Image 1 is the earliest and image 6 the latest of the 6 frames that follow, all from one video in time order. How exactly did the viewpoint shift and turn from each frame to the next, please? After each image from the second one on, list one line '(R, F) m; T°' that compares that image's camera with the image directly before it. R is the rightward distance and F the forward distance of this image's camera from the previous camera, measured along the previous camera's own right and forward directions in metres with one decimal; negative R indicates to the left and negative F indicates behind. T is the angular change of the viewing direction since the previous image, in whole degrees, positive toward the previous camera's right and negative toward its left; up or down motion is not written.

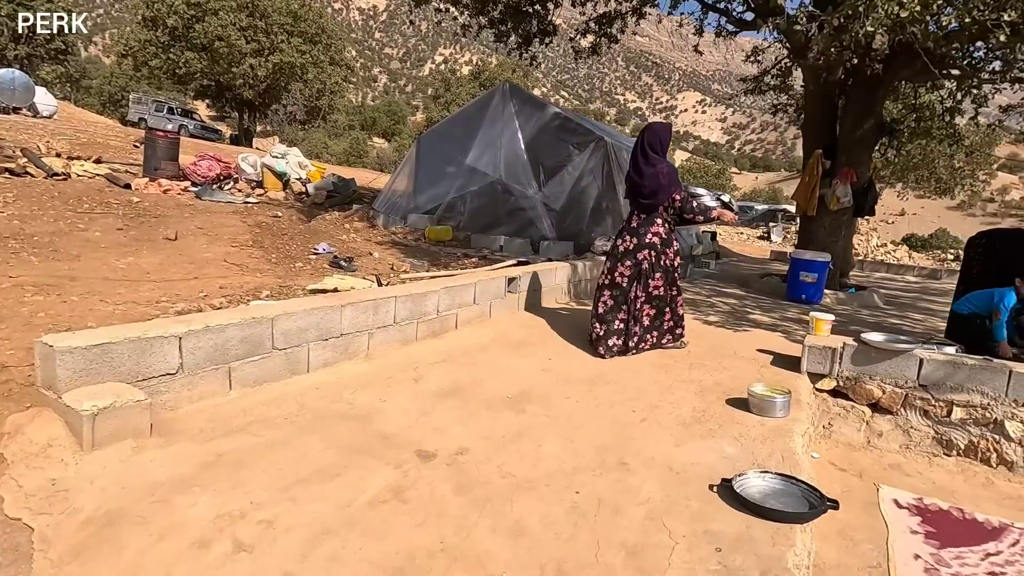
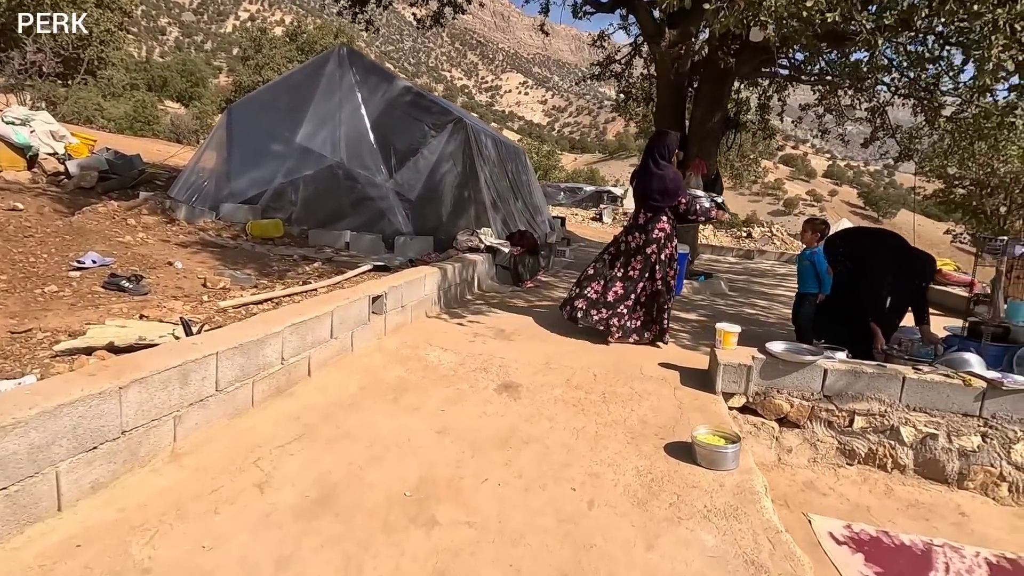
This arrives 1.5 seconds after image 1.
(-0.3, +1.1) m; +17°
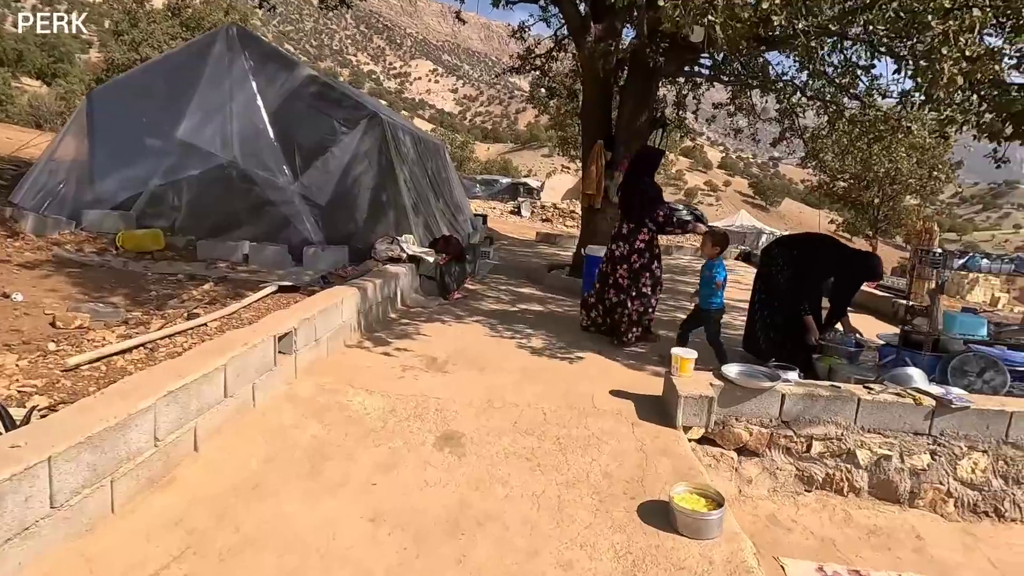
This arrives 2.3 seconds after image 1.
(-0.1, +0.6) m; +9°
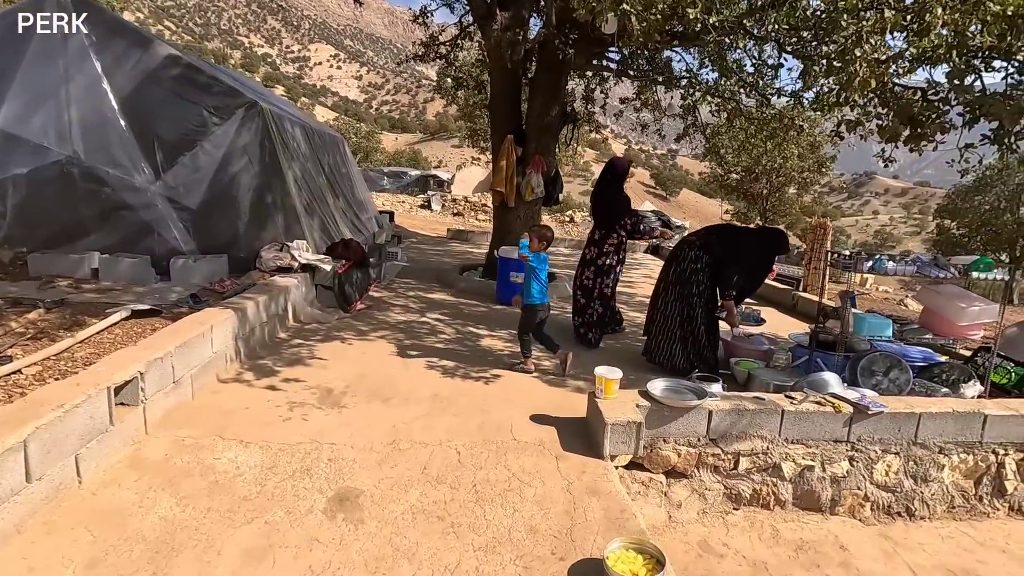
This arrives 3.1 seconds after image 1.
(+0.1, +0.5) m; +9°
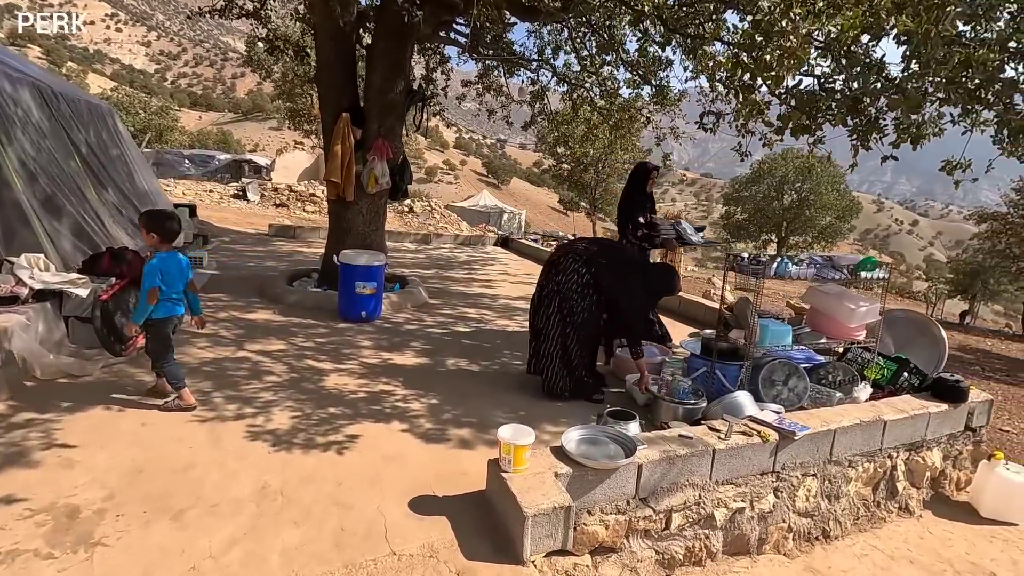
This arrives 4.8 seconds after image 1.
(-0.1, +1.1) m; +17°
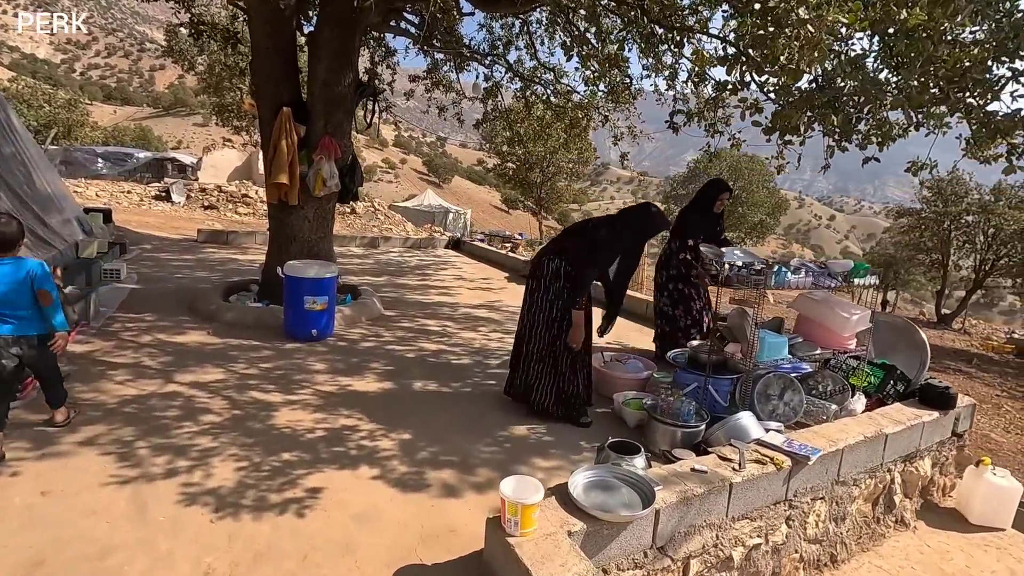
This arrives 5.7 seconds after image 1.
(-0.2, +0.5) m; +6°
